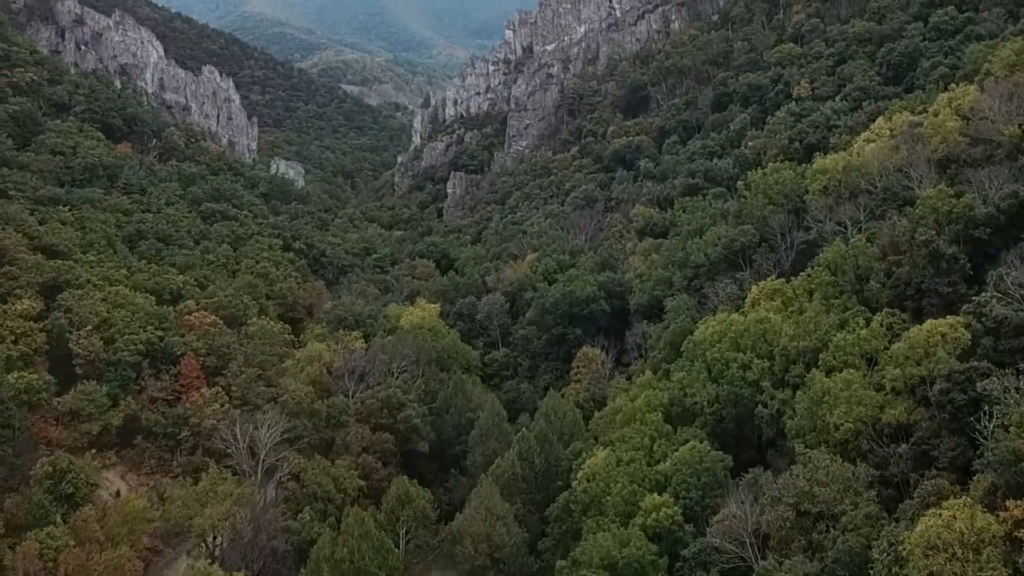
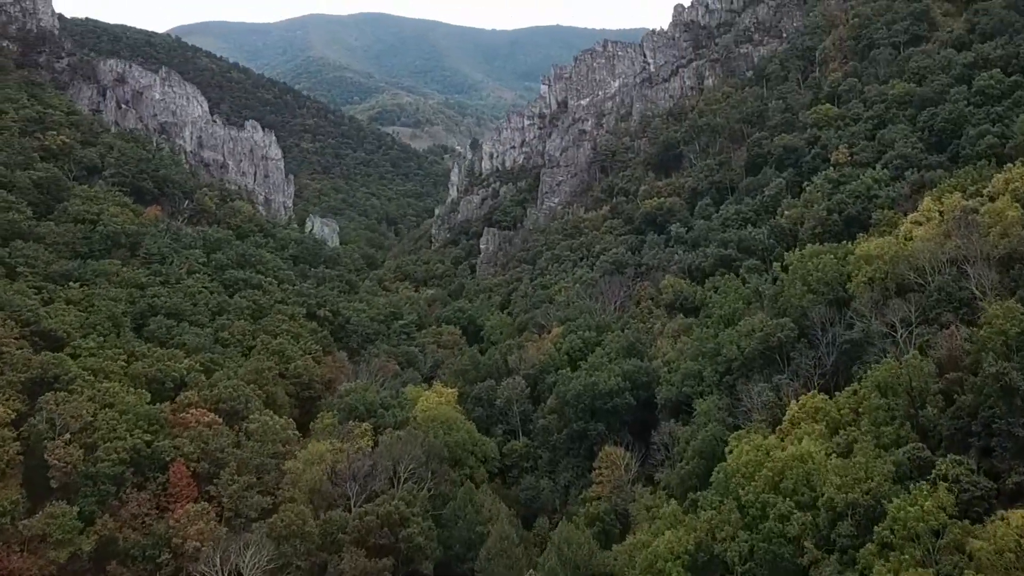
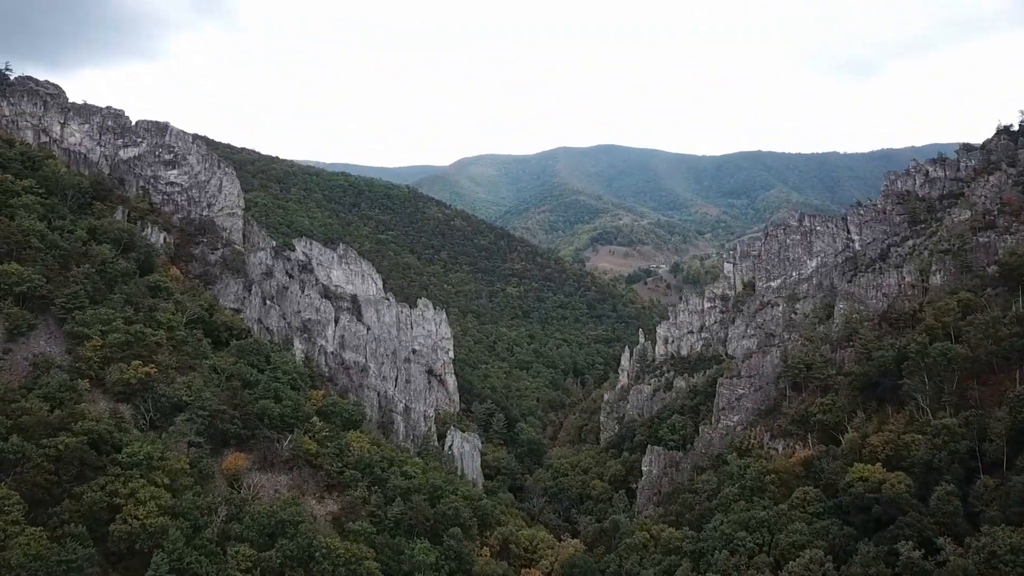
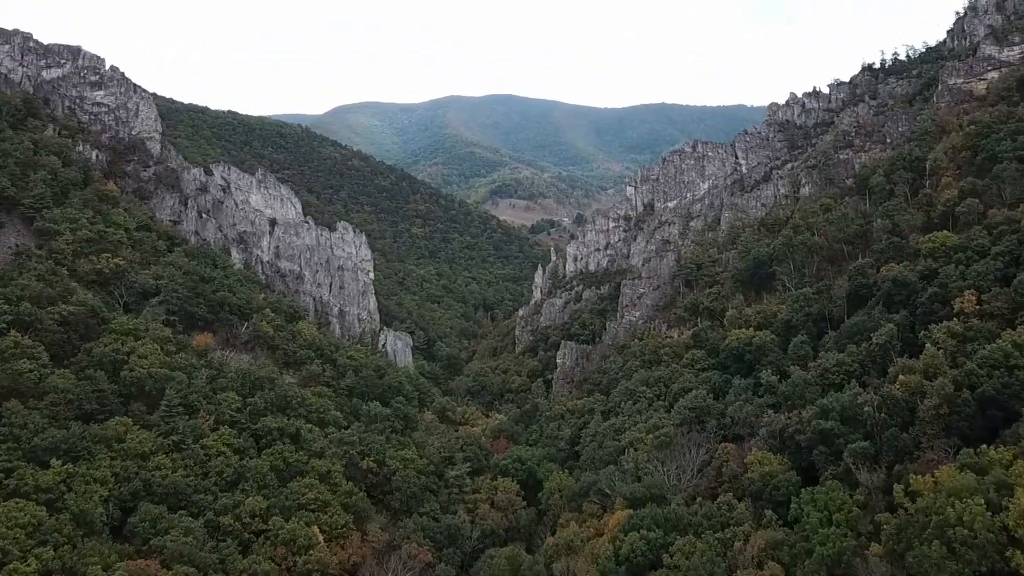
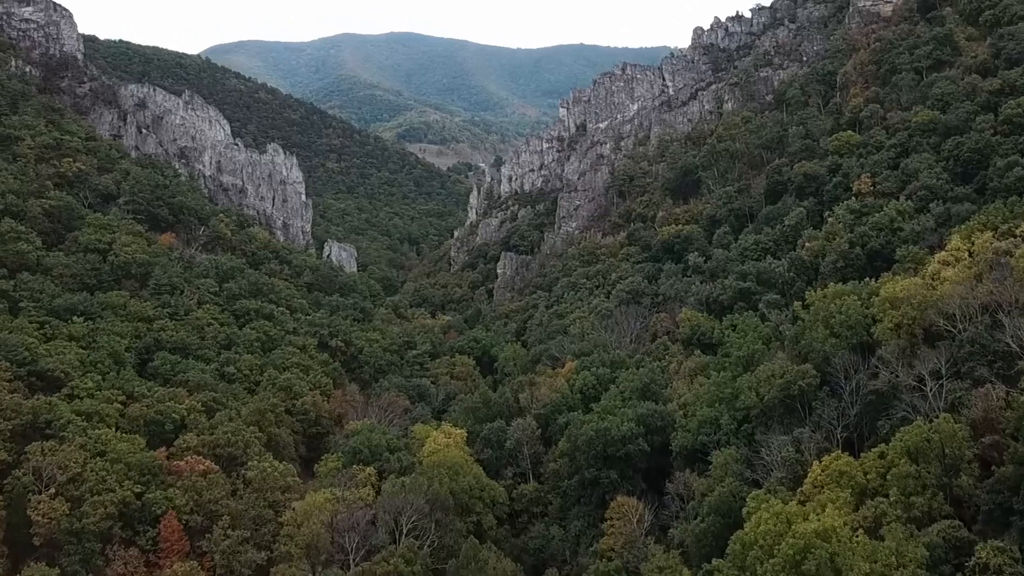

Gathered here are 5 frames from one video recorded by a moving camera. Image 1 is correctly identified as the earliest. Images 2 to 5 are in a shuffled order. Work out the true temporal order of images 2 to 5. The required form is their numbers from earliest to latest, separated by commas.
2, 5, 4, 3
